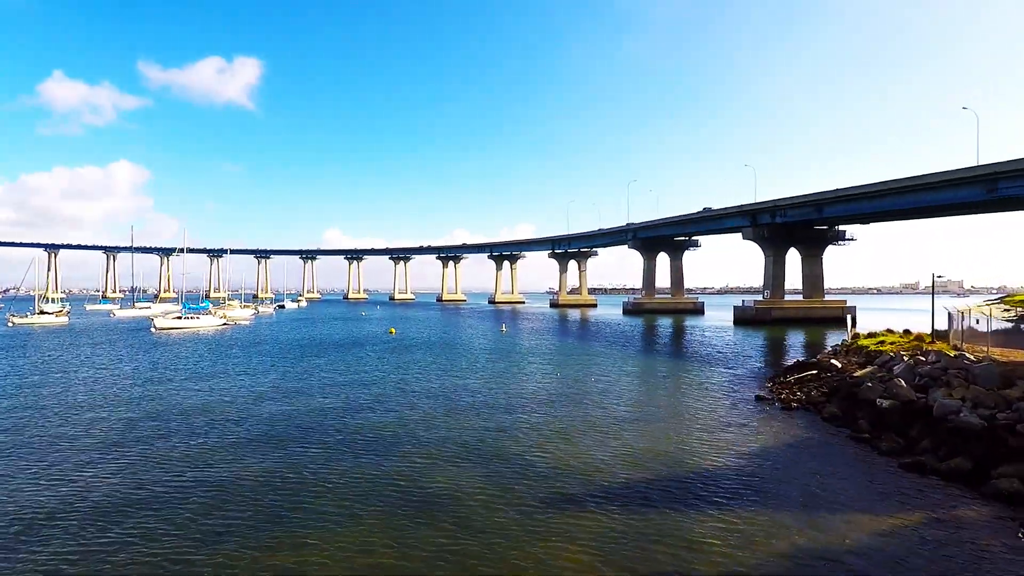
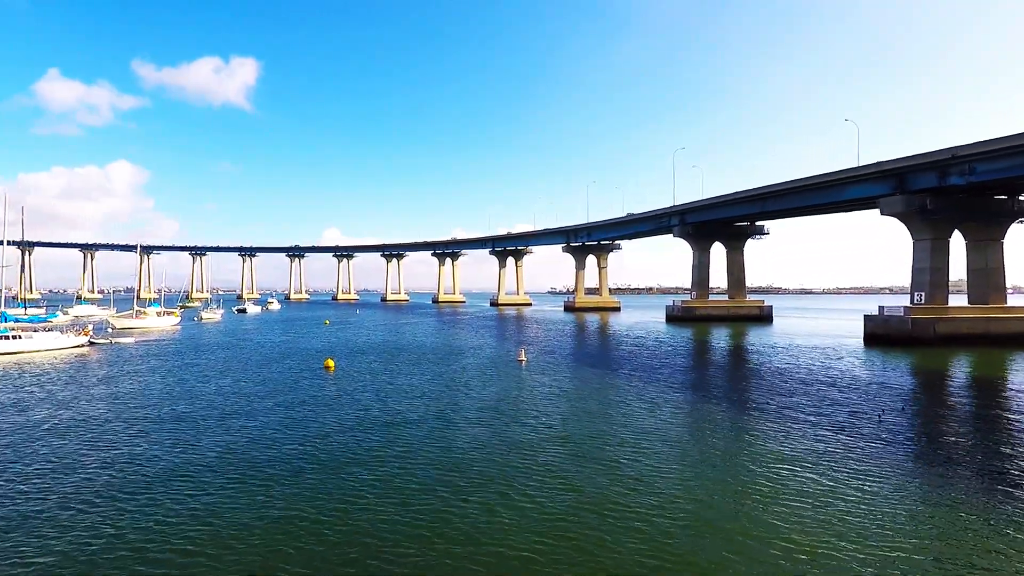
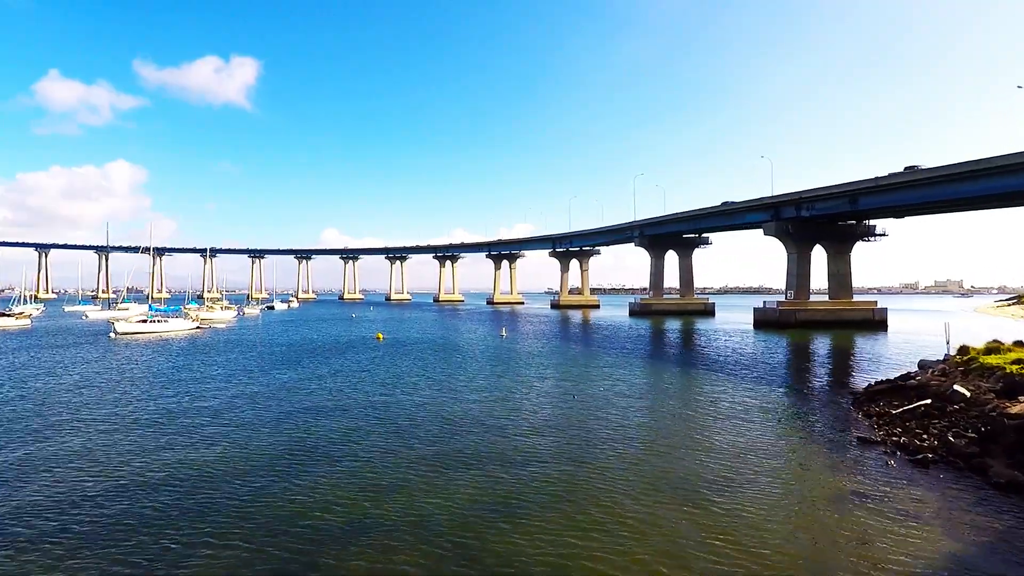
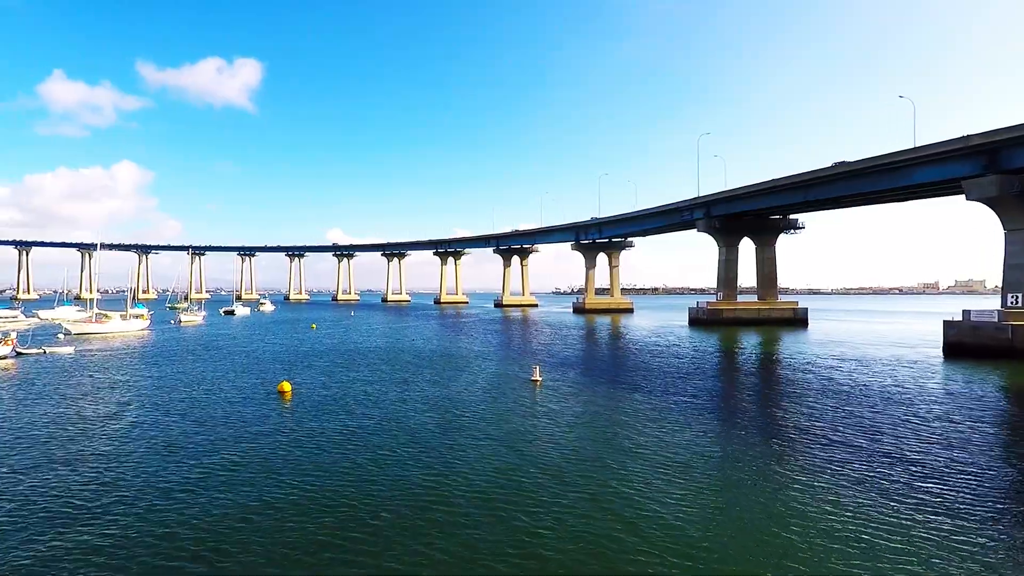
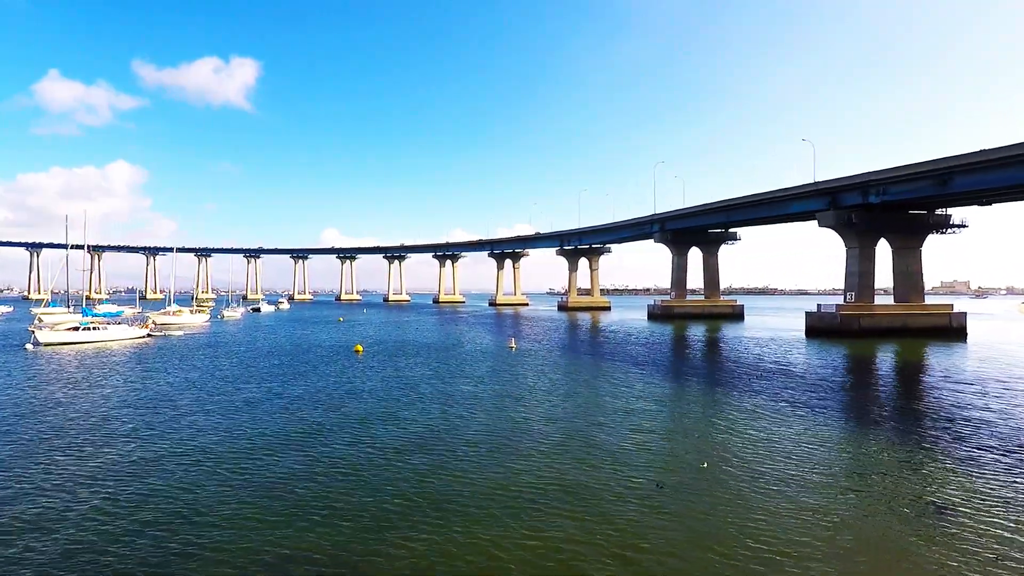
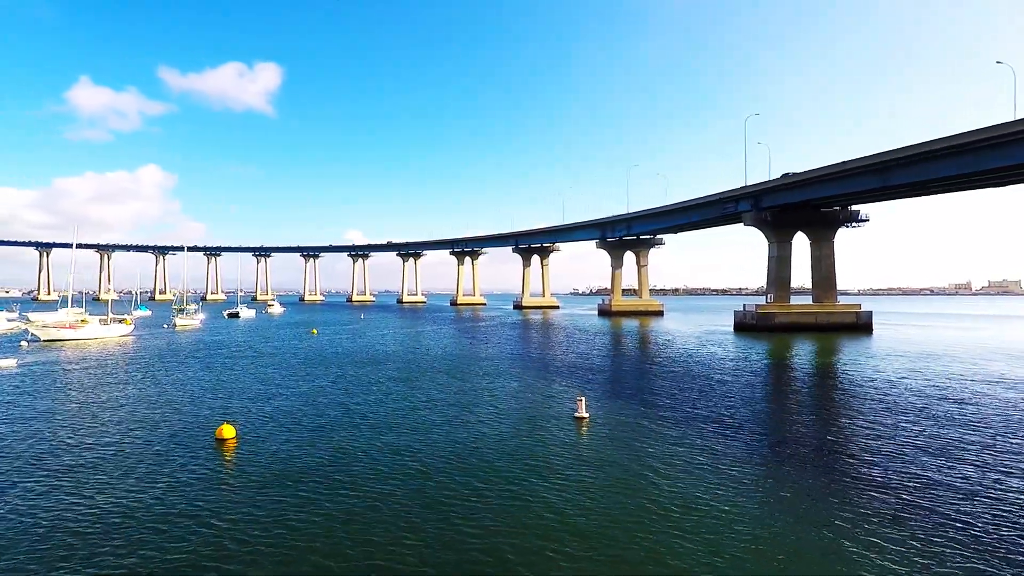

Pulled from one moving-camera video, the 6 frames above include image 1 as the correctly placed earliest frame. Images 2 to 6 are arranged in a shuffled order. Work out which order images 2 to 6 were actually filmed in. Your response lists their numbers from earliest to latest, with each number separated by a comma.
3, 5, 2, 4, 6
